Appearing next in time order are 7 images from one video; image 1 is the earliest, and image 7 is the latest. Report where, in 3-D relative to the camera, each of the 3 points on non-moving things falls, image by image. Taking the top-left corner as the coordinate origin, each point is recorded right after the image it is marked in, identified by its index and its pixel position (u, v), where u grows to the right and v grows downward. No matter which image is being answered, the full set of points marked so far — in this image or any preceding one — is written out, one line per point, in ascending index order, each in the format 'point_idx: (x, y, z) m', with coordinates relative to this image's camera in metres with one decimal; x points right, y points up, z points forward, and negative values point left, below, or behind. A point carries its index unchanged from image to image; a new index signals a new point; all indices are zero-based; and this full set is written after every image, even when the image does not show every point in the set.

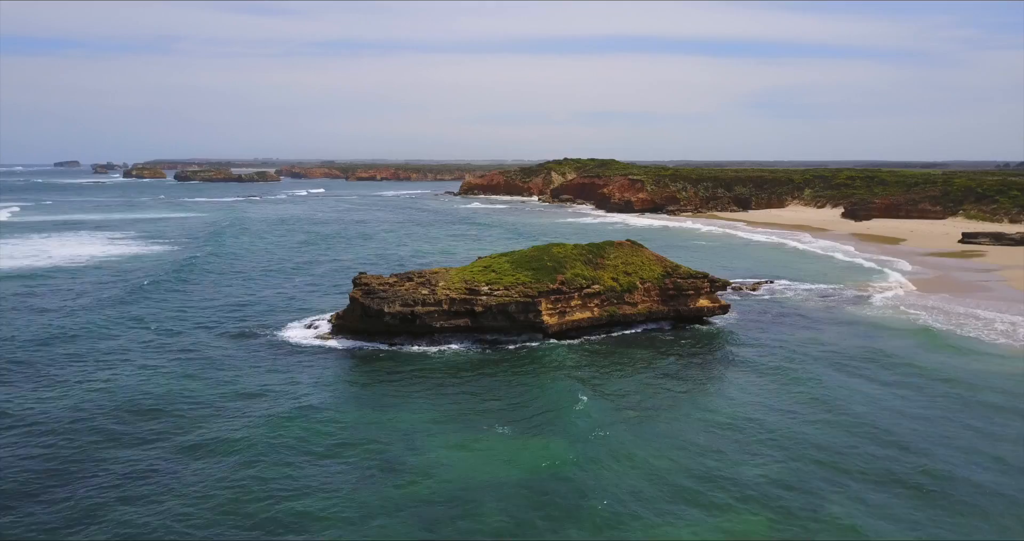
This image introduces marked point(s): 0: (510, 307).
0: (0.0, -0.9, +19.5) m
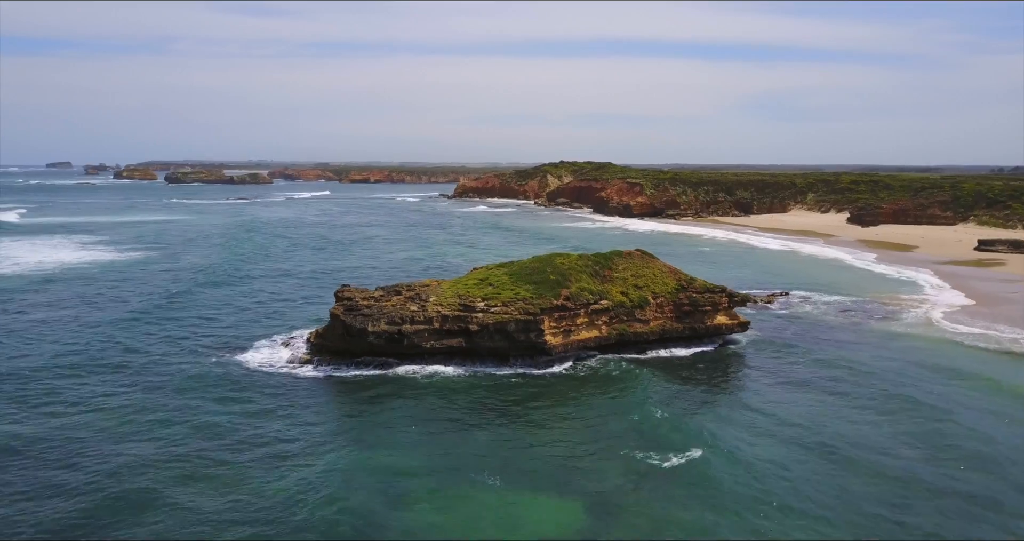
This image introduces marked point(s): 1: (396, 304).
0: (-0.1, -1.2, +17.4) m
1: (-2.6, -0.8, +18.3) m
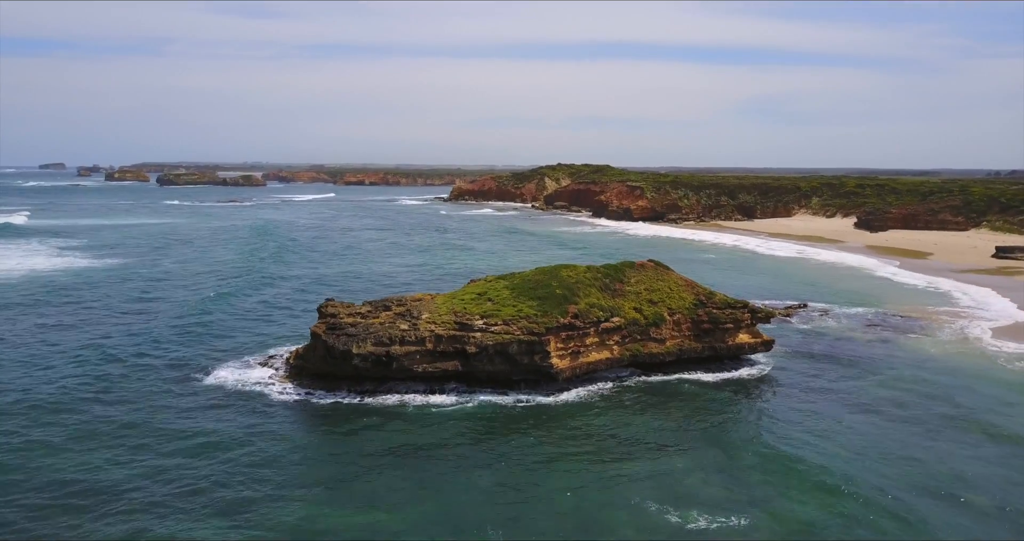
0: (0.0, -1.5, +15.5) m
1: (-2.5, -1.1, +16.4) m
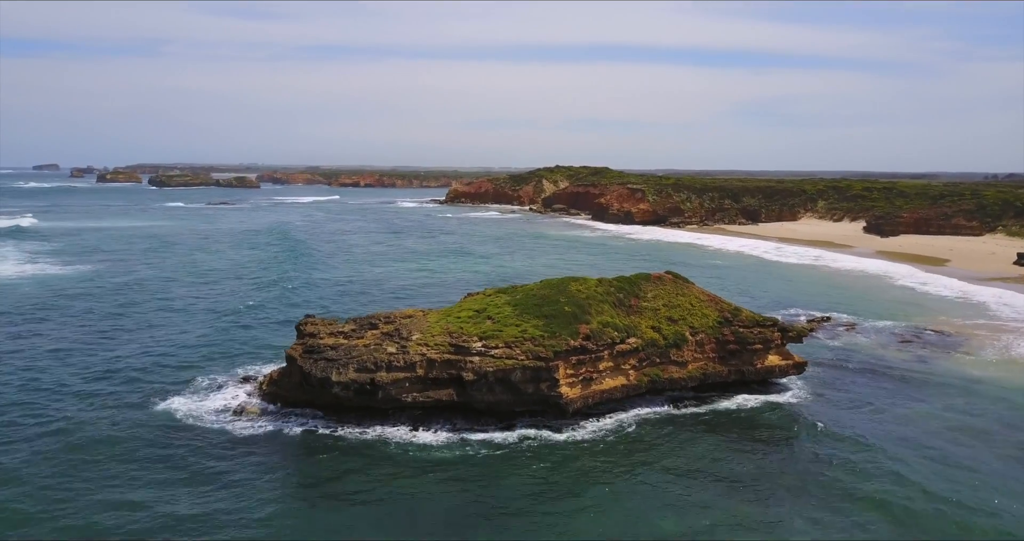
0: (0.0, -1.7, +13.5) m
1: (-2.5, -1.3, +14.4) m
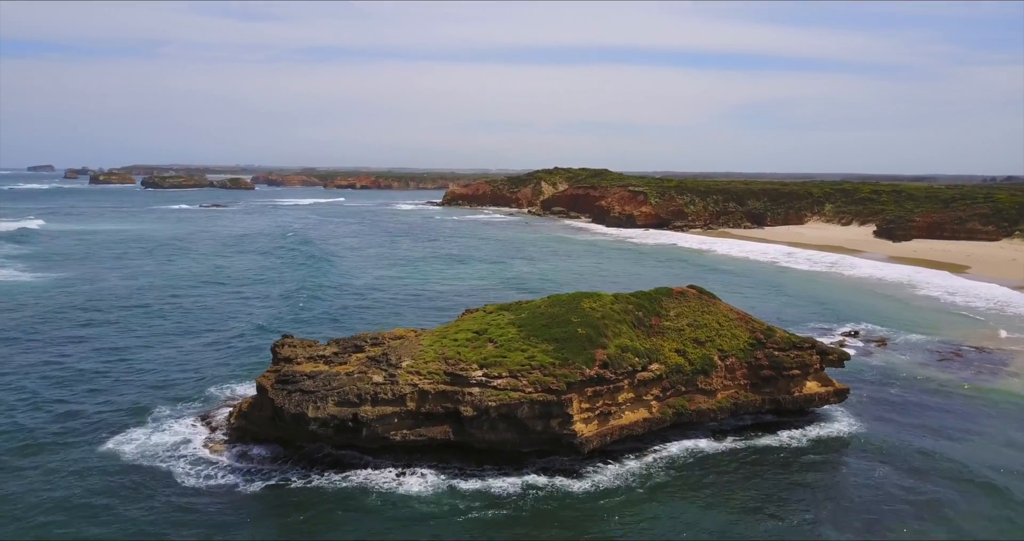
0: (+0.1, -2.0, +11.6) m
1: (-2.4, -1.6, +12.4) m
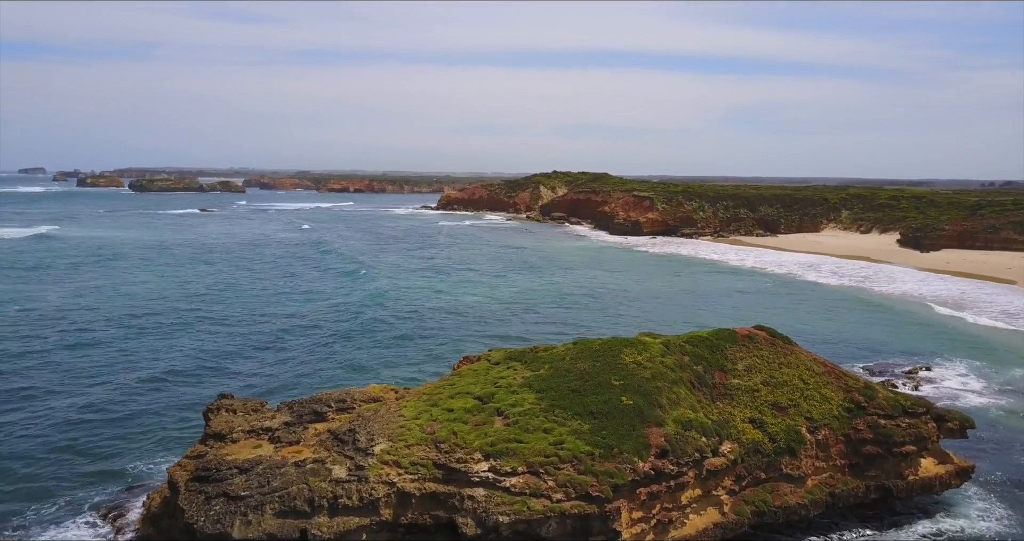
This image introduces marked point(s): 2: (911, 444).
0: (+0.3, -2.5, +7.9) m
1: (-2.2, -2.1, +8.7) m
2: (+5.2, -2.2, +10.5) m
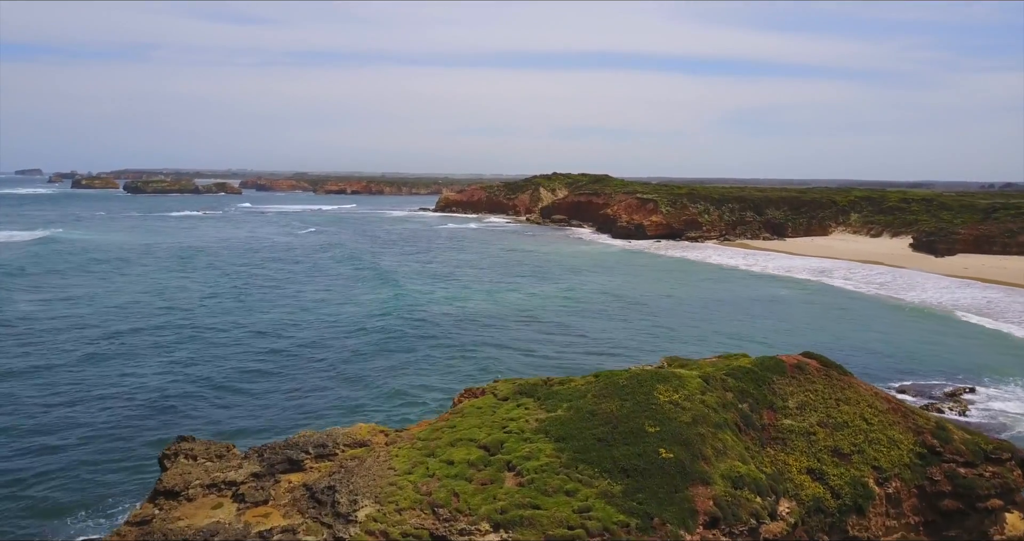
0: (+0.5, -2.7, +6.3) m
1: (-2.1, -2.3, +7.1) m
2: (+5.3, -2.5, +8.8) m
